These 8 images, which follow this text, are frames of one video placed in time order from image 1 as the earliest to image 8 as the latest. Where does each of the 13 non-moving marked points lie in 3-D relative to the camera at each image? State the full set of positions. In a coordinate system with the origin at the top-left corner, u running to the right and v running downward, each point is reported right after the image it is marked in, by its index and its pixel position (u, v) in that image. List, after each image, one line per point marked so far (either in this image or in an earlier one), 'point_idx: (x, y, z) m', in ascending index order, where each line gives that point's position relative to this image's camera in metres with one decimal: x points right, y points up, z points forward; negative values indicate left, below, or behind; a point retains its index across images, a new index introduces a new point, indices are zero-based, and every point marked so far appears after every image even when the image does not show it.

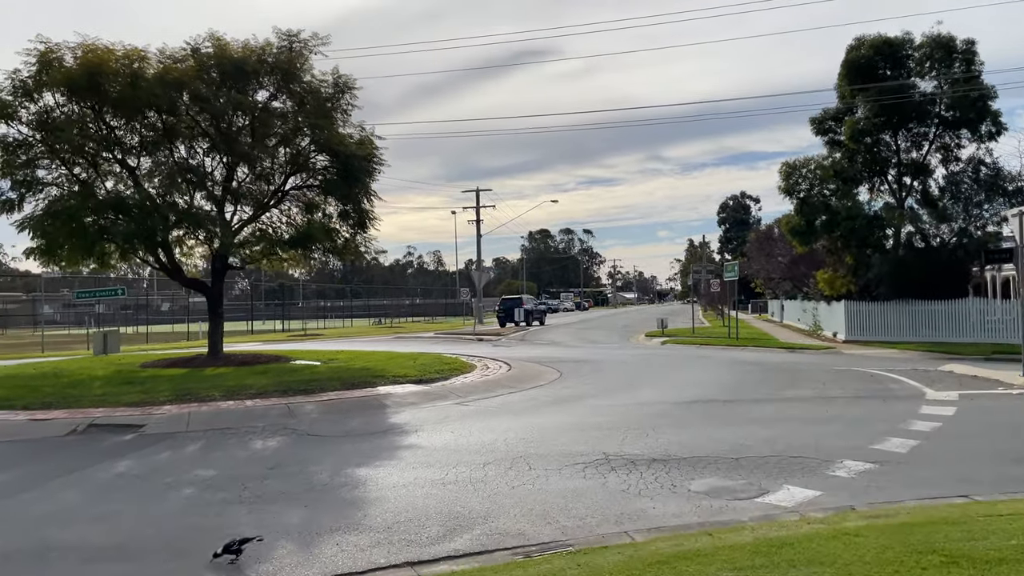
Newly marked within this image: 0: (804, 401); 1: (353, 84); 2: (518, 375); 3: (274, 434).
0: (+4.7, -1.8, +12.9) m
1: (-3.9, +5.0, +19.4) m
2: (+0.1, -1.8, +16.7) m
3: (-3.1, -1.9, +10.5) m
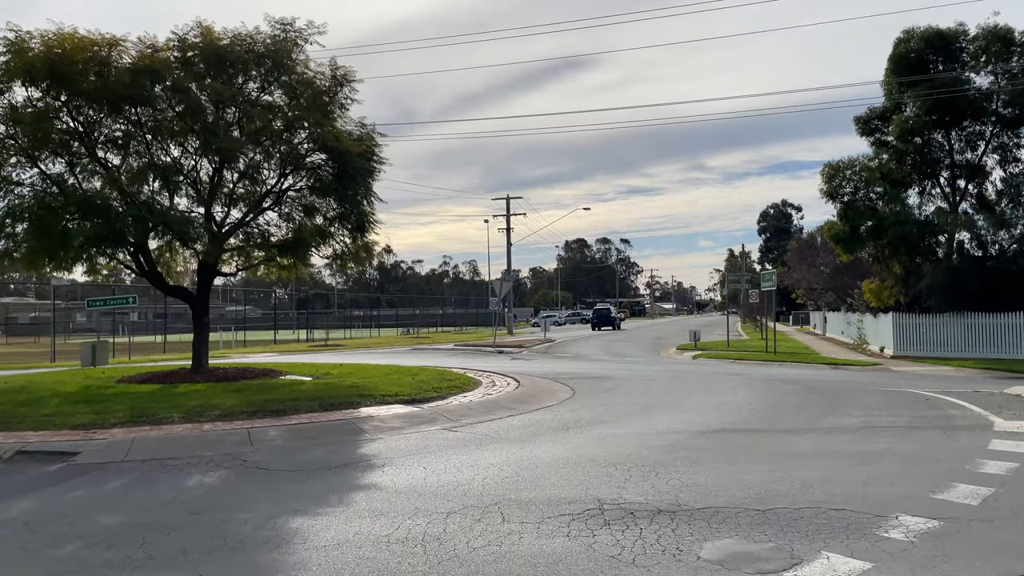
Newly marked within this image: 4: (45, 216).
0: (+4.6, -2.0, +11.0) m
1: (-3.6, +4.8, +18.0) m
2: (+0.2, -2.0, +15.0) m
3: (-3.3, -2.0, +9.0) m
4: (-8.6, +1.3, +14.6) m
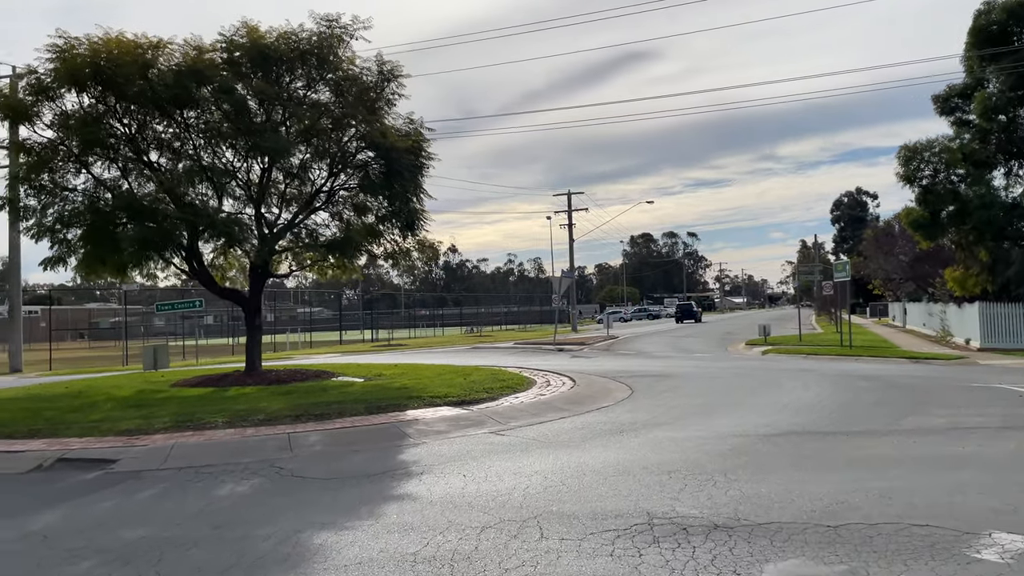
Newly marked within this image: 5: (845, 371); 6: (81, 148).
0: (+5.3, -1.8, +10.0) m
1: (-2.5, +4.8, +17.6) m
2: (+1.2, -1.9, +14.3) m
3: (-2.8, -2.0, +8.7) m
4: (-7.7, +1.2, +14.7) m
5: (+8.1, -2.0, +19.5) m
6: (-8.0, +2.6, +14.8) m
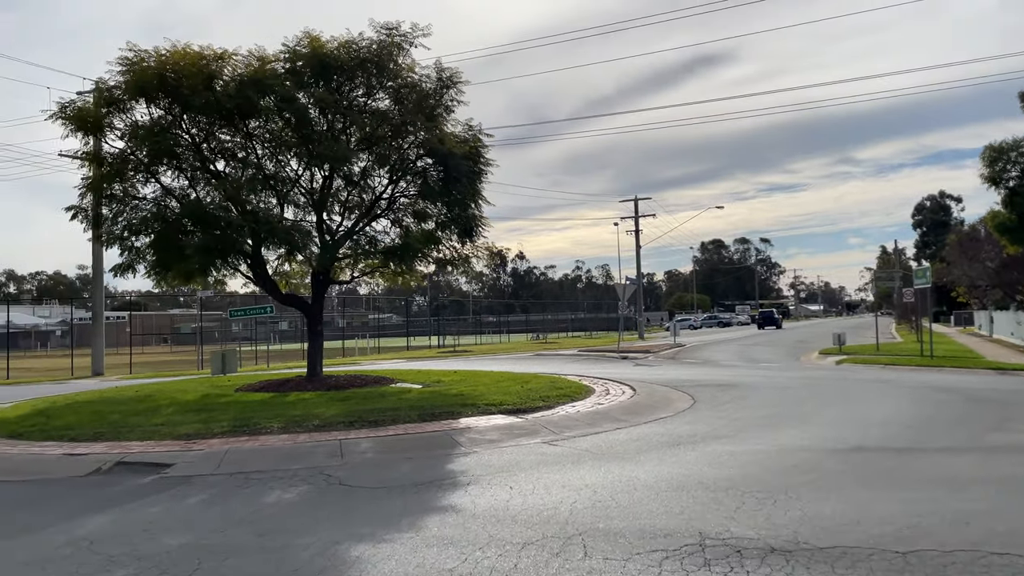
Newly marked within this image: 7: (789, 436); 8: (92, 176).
0: (+5.9, -1.9, +9.3) m
1: (-1.2, +4.6, +17.6) m
2: (+2.2, -2.0, +14.0) m
3: (-2.3, -2.1, +8.7) m
4: (-6.6, +1.1, +15.1) m
5: (+9.6, -2.2, +18.5) m
6: (-6.9, +2.5, +15.2) m
7: (+3.7, -2.0, +10.8) m
8: (-8.4, +2.2, +15.9) m
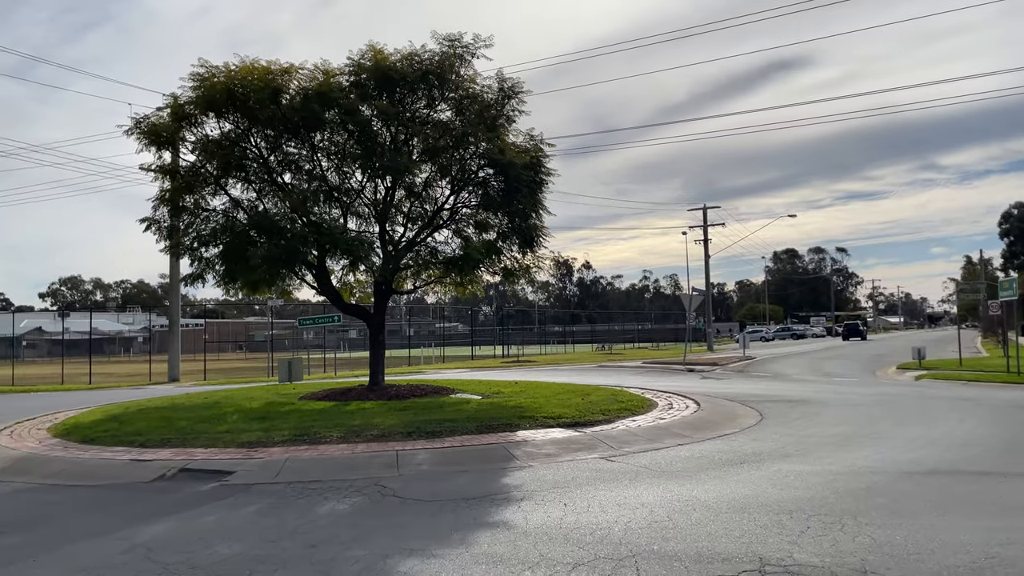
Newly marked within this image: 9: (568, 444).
0: (+6.5, -2.1, +8.6) m
1: (+0.2, +4.4, +17.6) m
2: (+3.2, -2.2, +13.6) m
3: (-1.7, -2.2, +8.7) m
4: (-5.4, +0.9, +15.5) m
5: (+10.9, -2.5, +17.4) m
6: (-5.7, +2.3, +15.6) m
7: (+4.5, -2.2, +10.3) m
8: (-7.1, +2.0, +16.4) m
9: (+0.8, -2.2, +11.2) m
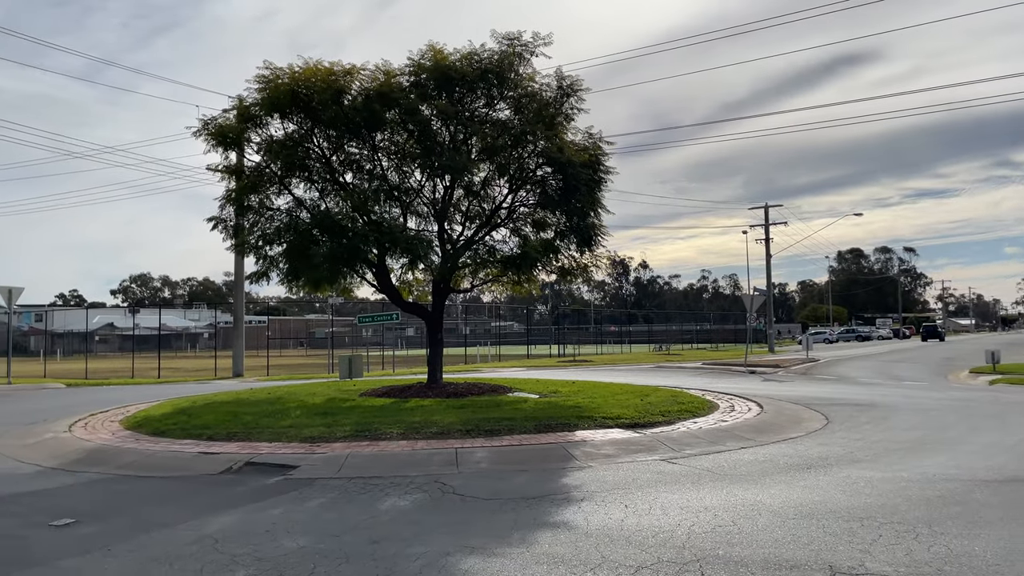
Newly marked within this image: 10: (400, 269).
0: (+7.1, -2.1, +8.1) m
1: (+1.5, +4.4, +17.5) m
2: (+4.2, -2.2, +13.3) m
3: (-1.0, -2.2, +8.7) m
4: (-4.3, +1.0, +15.8) m
5: (+12.1, -2.5, +16.6) m
6: (-4.6, +2.3, +15.9) m
7: (+5.2, -2.2, +9.9) m
8: (-5.9, +2.1, +16.8) m
9: (+1.6, -2.2, +11.1) m
10: (-2.6, +0.4, +18.3) m
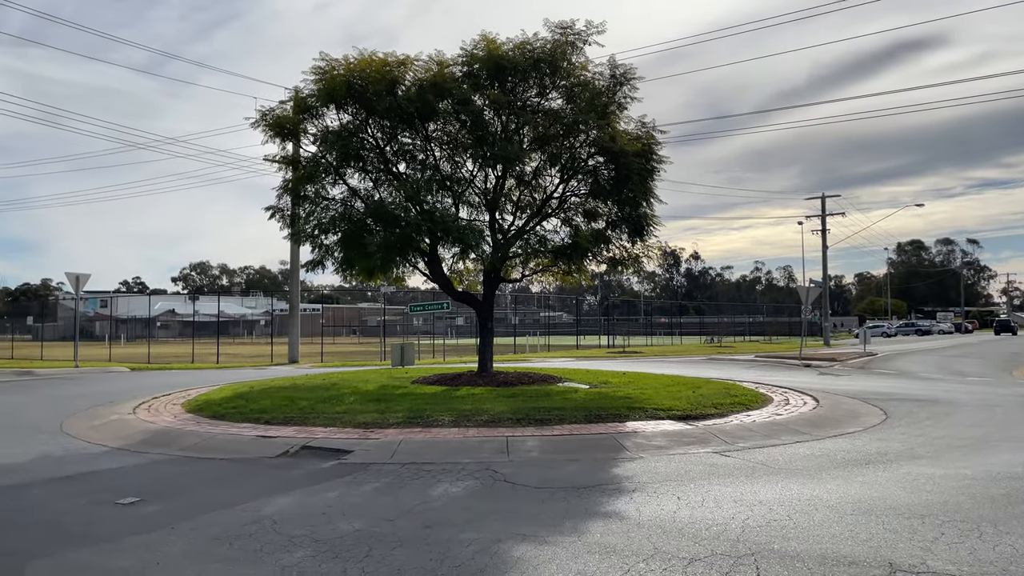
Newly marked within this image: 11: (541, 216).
0: (+7.6, -2.0, +7.7) m
1: (+2.6, +4.6, +17.3) m
2: (+5.0, -2.1, +13.0) m
3: (-0.5, -2.1, +8.8) m
4: (-3.3, +1.2, +16.0) m
5: (+13.2, -2.4, +15.9) m
6: (-3.5, +2.6, +16.2) m
7: (+5.9, -2.1, +9.6) m
8: (-4.8, +2.4, +17.1) m
9: (+2.3, -2.0, +11.0) m
10: (-1.4, +0.7, +18.4) m
11: (+0.7, +1.6, +17.8) m
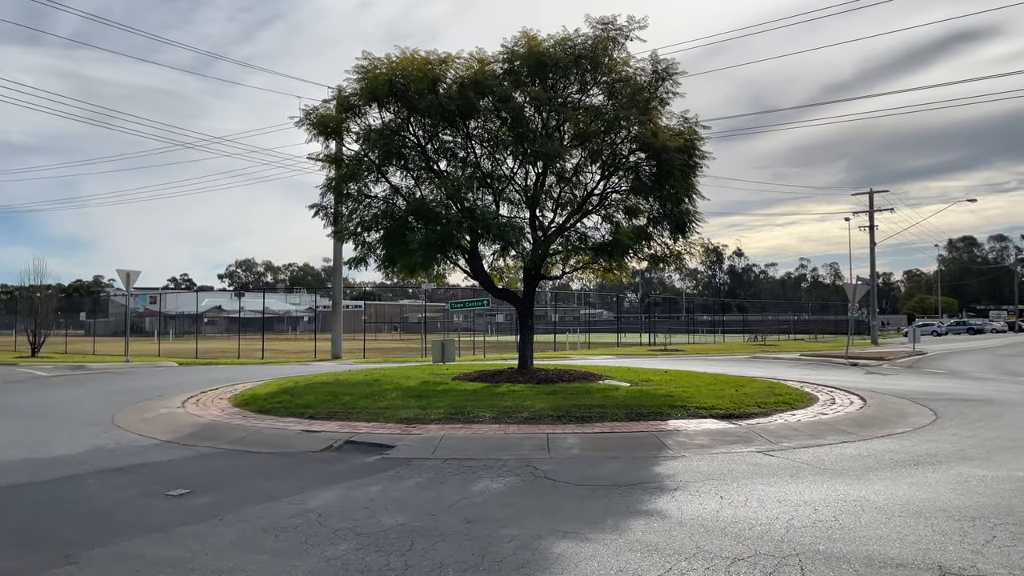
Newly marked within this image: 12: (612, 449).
0: (+8.0, -2.0, +7.3) m
1: (+3.5, +4.7, +17.1) m
2: (+5.7, -2.1, +12.8) m
3: (0.0, -2.0, +8.8) m
4: (-2.5, +1.3, +16.1) m
5: (+14.0, -2.3, +15.2) m
6: (-2.7, +2.6, +16.3) m
7: (+6.3, -2.1, +9.3) m
8: (-3.9, +2.4, +17.4) m
9: (+2.9, -2.0, +10.9) m
10: (-0.4, +0.7, +18.5) m
11: (+1.6, +1.7, +17.7) m
12: (+1.2, -2.0, +10.0) m
